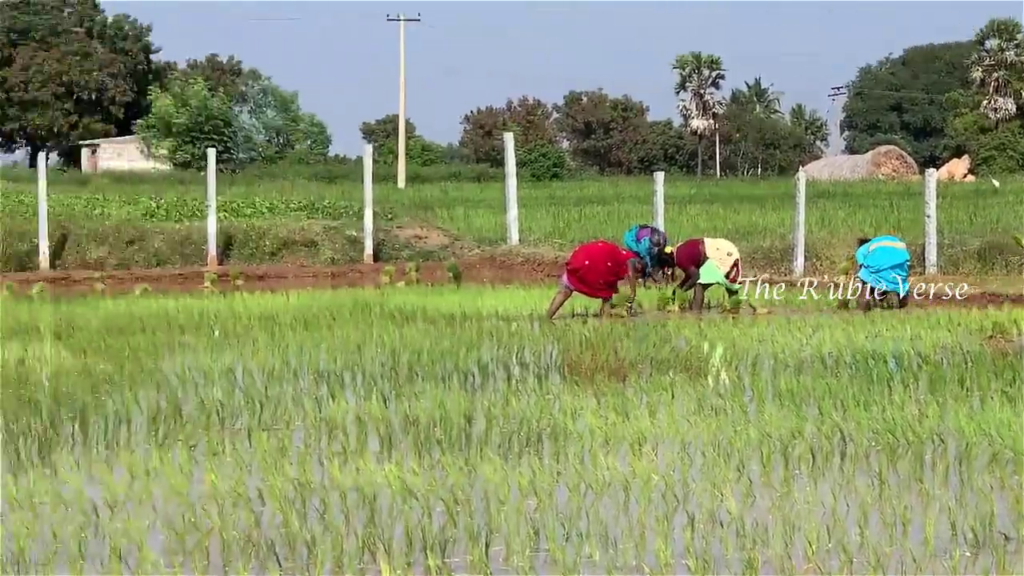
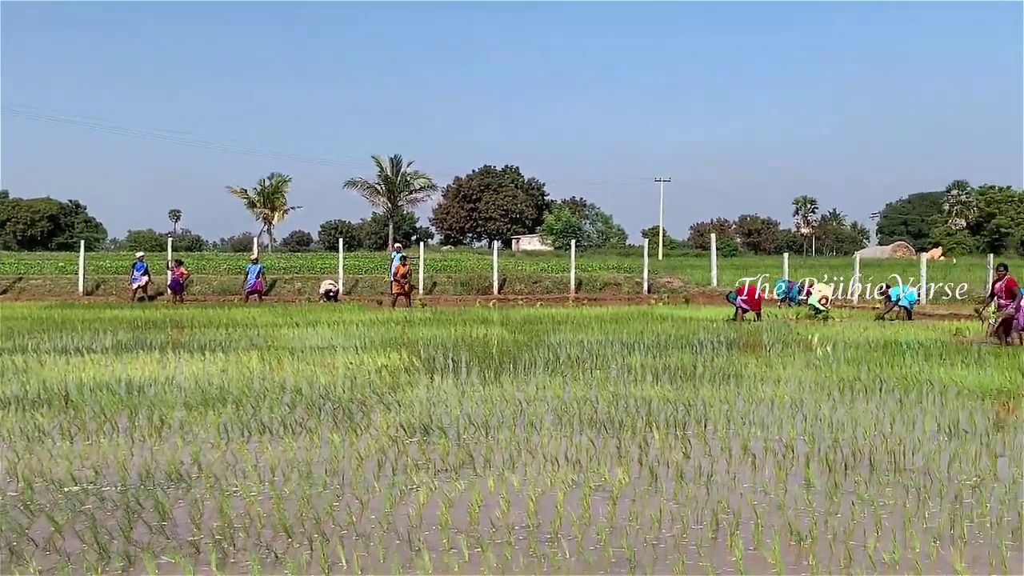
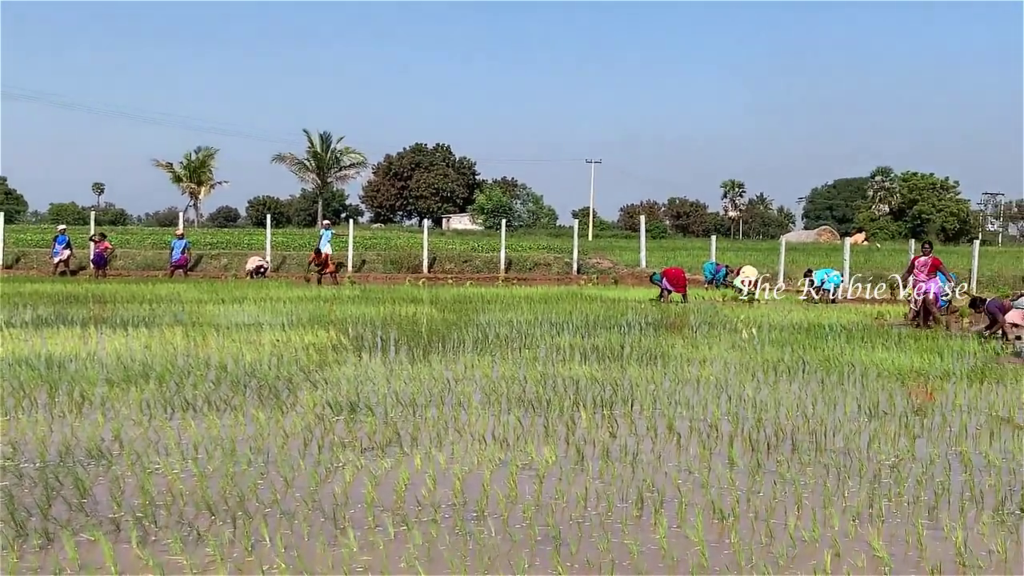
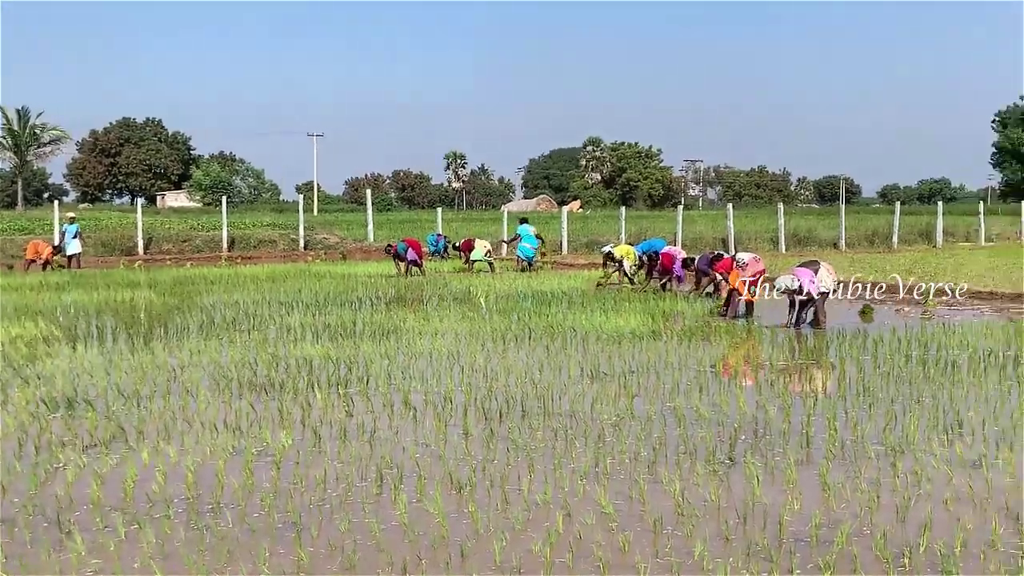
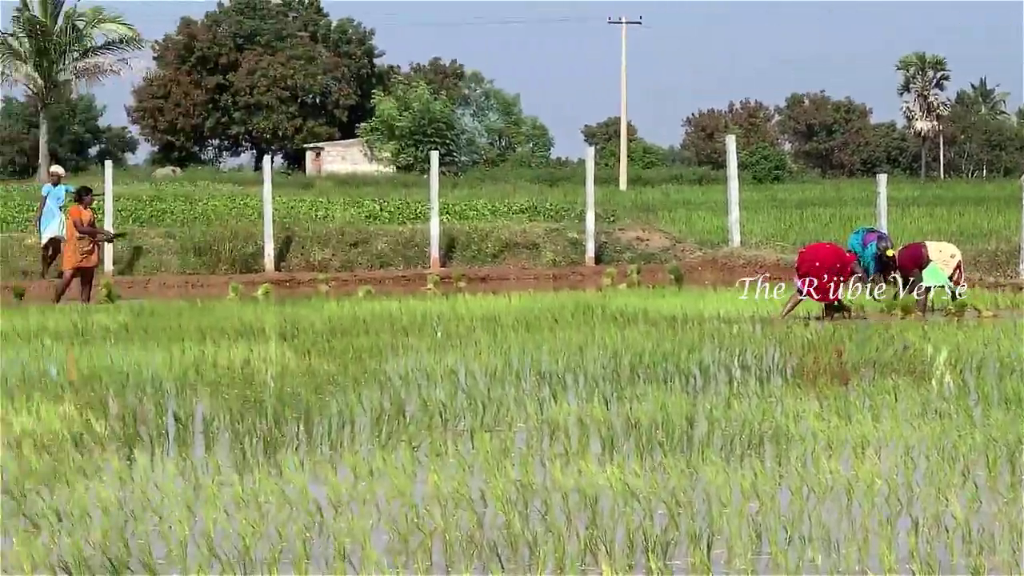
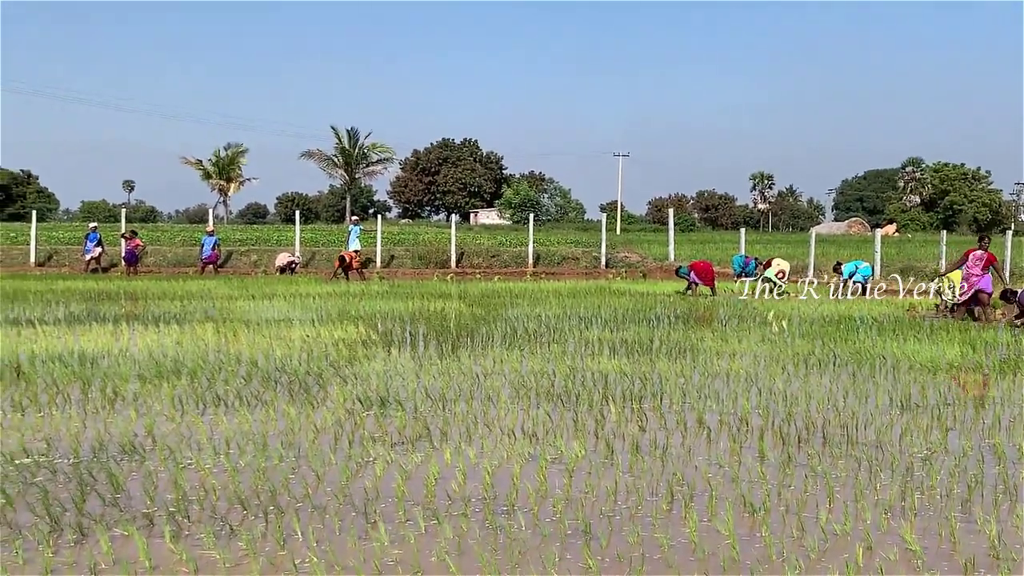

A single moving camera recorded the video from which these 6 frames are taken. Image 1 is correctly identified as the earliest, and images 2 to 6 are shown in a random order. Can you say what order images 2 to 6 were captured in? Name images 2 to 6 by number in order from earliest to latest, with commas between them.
5, 2, 3, 6, 4
